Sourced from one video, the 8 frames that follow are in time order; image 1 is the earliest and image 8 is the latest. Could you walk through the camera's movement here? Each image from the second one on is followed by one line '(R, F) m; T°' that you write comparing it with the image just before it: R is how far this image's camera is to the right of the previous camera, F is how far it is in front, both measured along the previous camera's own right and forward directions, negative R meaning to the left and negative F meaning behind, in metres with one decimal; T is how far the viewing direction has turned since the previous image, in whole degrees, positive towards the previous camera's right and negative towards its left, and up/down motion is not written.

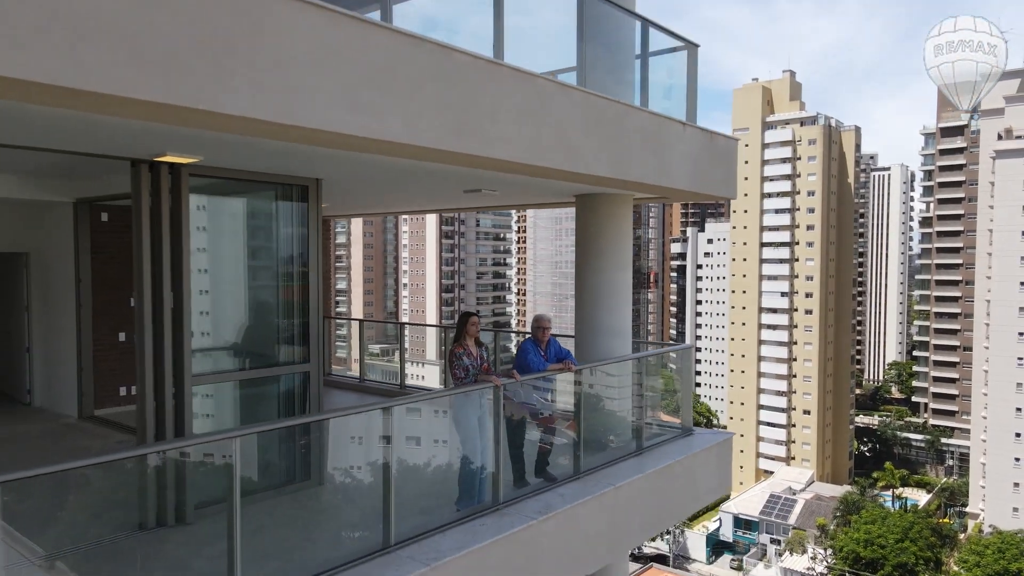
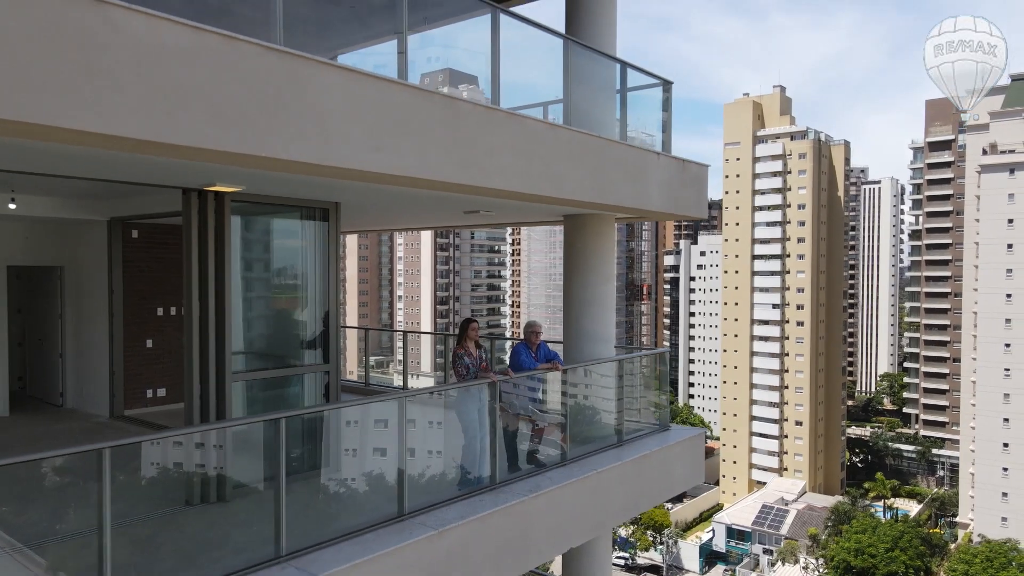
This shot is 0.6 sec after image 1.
(0.0, -0.7) m; 0°
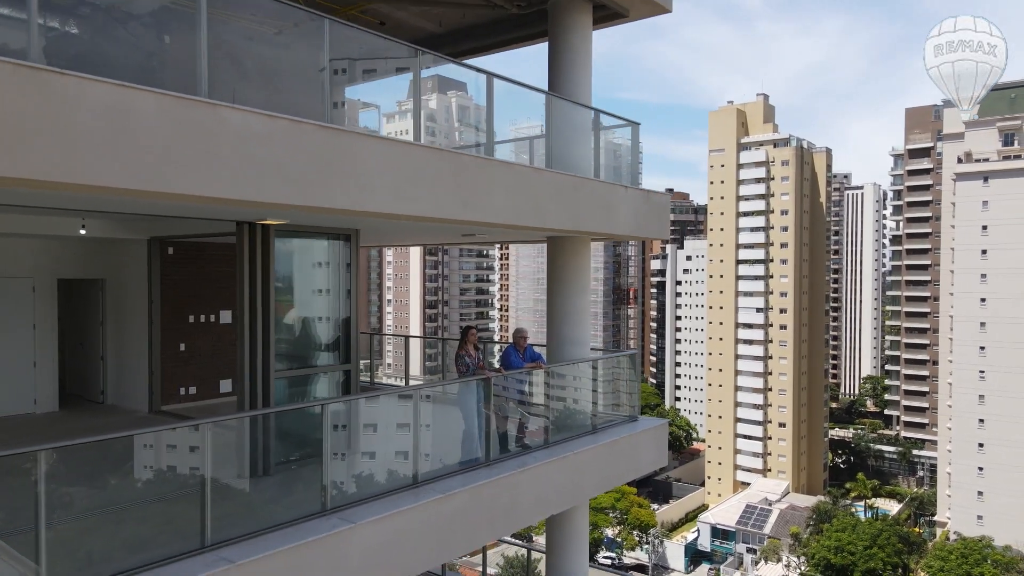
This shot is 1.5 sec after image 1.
(0.0, -1.1) m; +1°
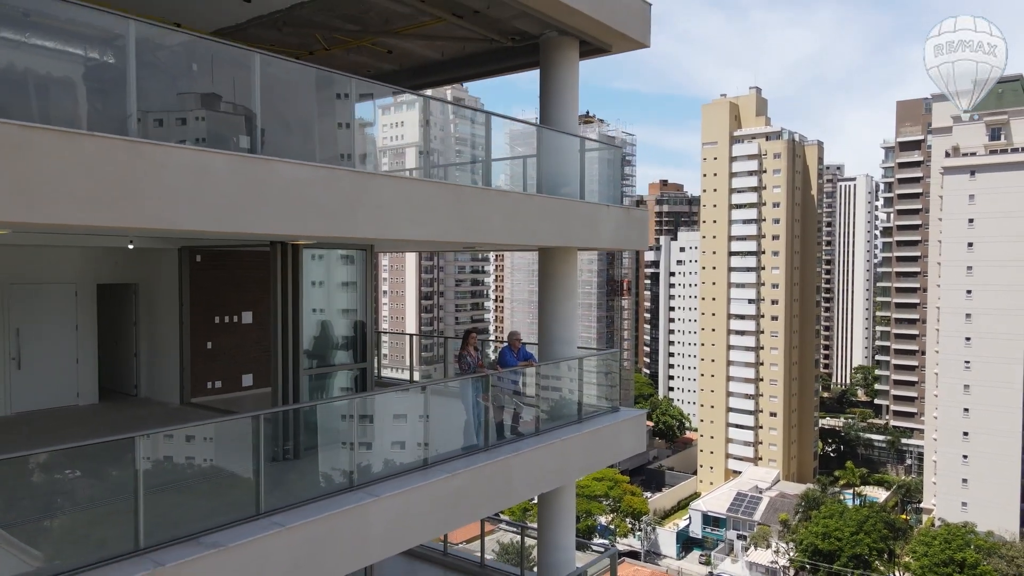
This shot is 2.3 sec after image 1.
(0.0, -1.0) m; 0°
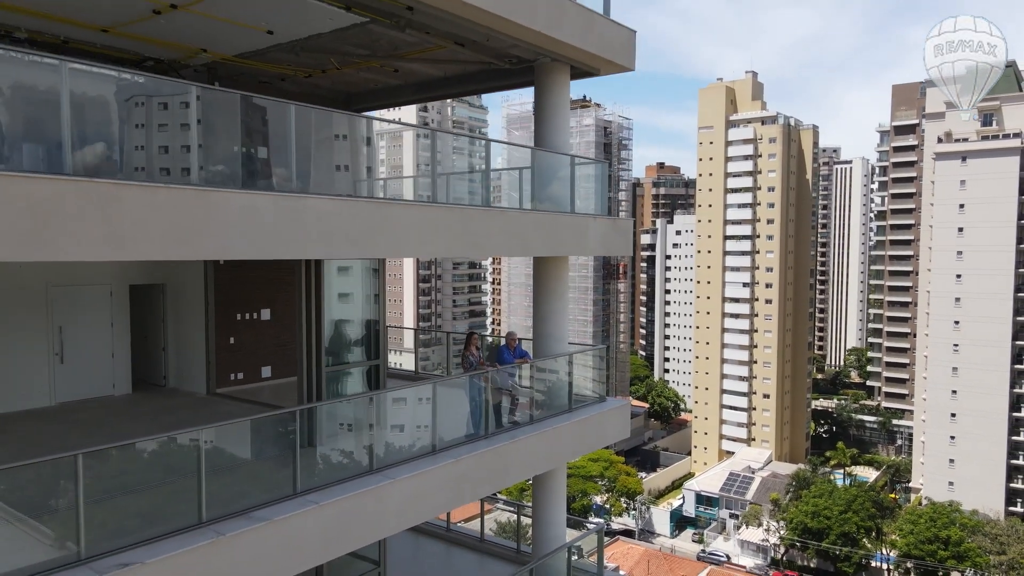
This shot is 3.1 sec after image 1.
(0.0, -0.9) m; 0°
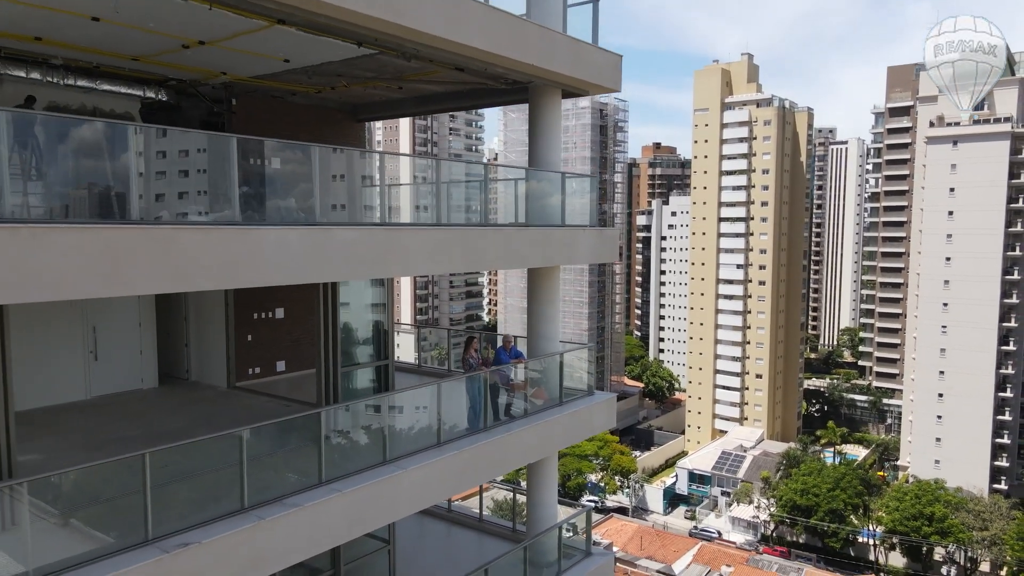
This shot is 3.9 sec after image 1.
(0.0, -0.9) m; 0°
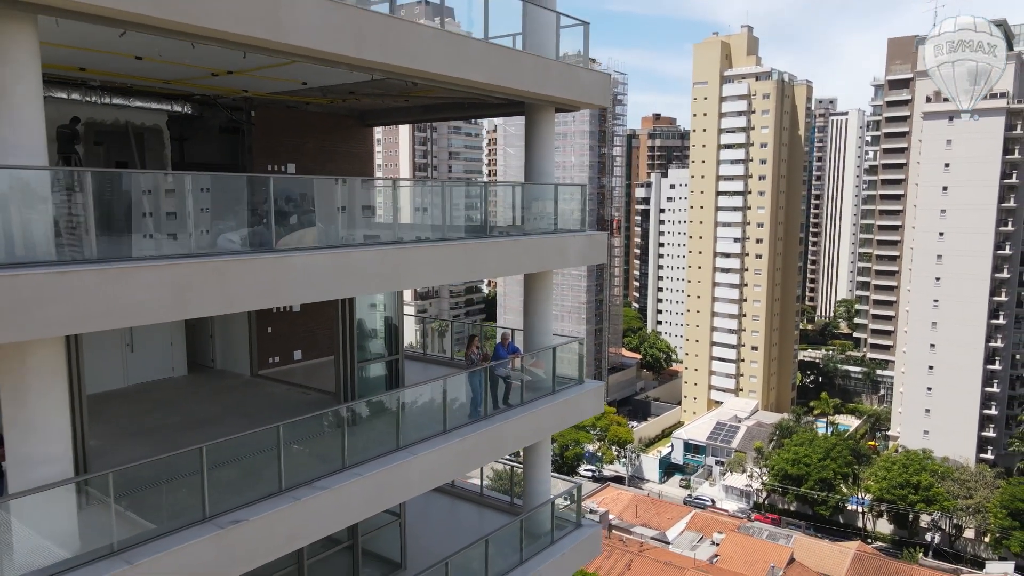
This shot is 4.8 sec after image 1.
(0.0, -1.0) m; 0°
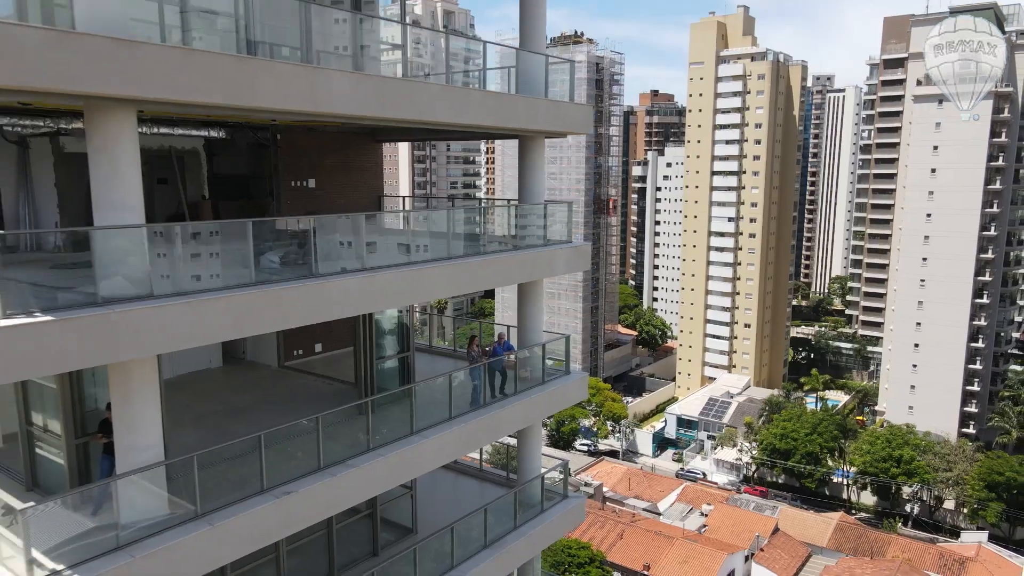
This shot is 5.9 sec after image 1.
(+0.1, -1.7) m; 0°
